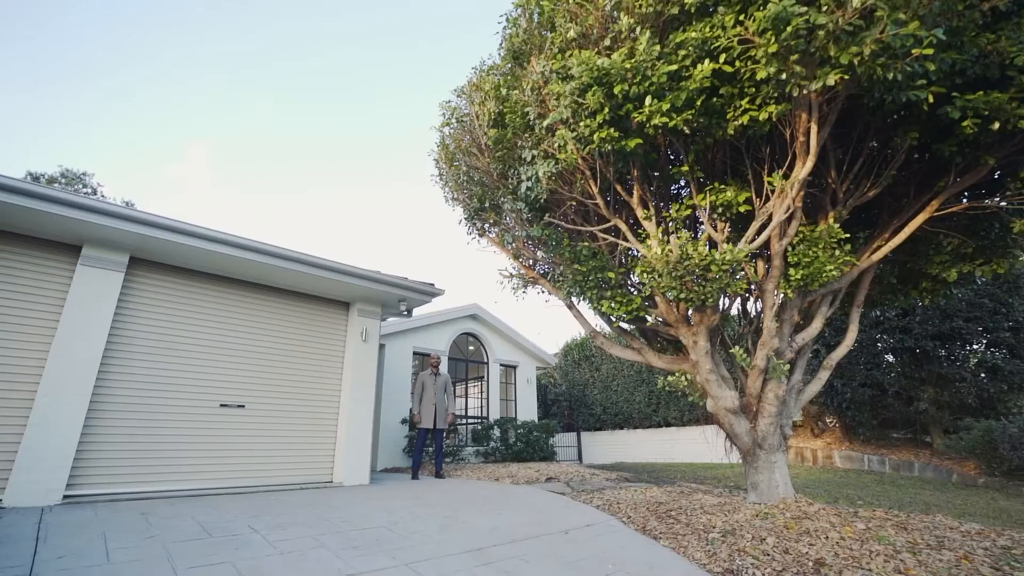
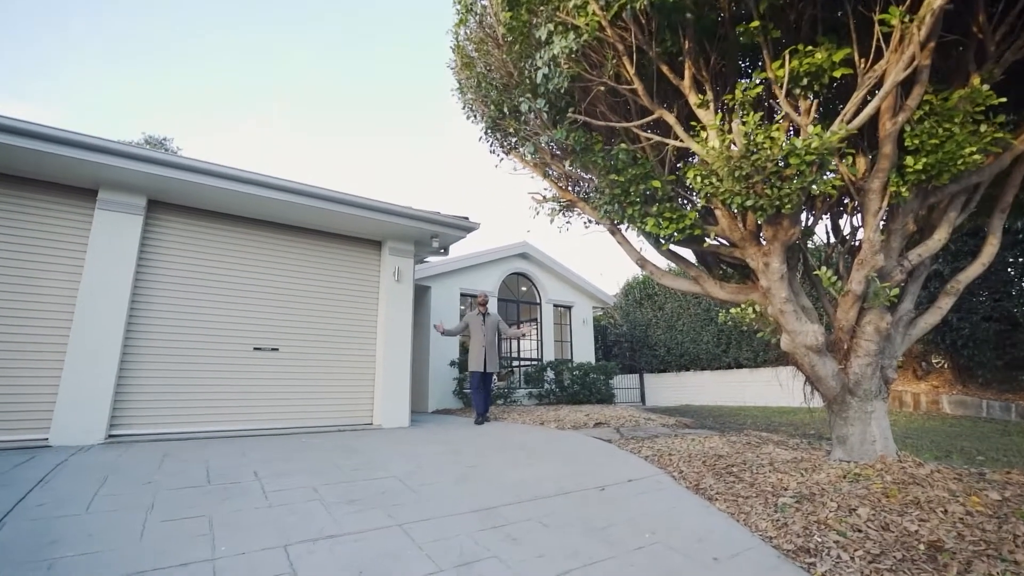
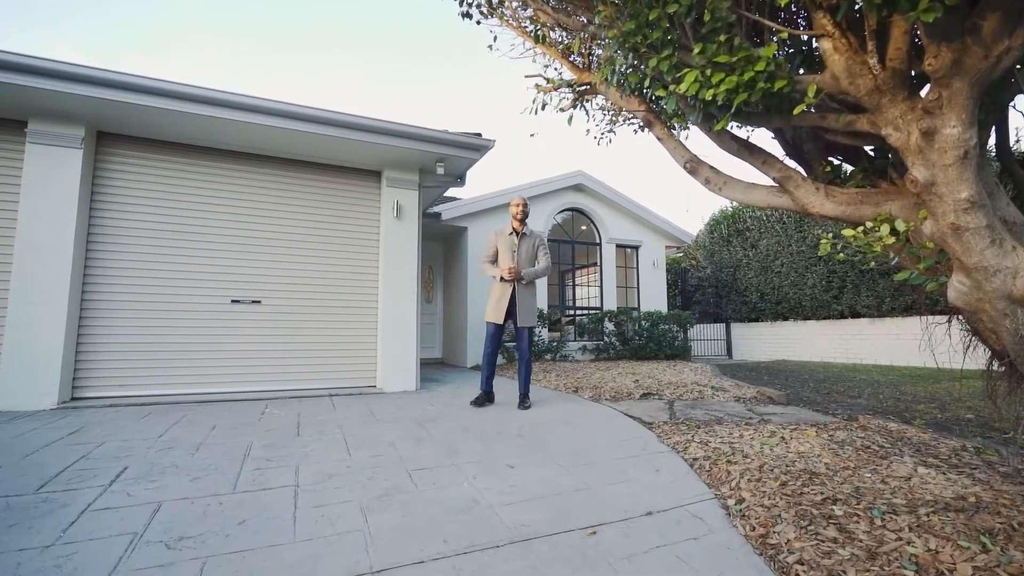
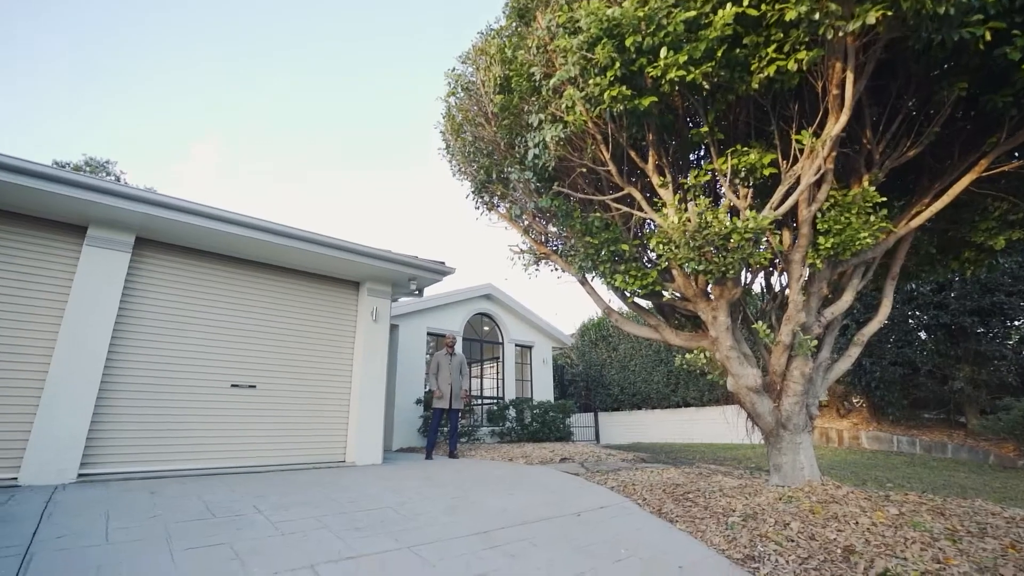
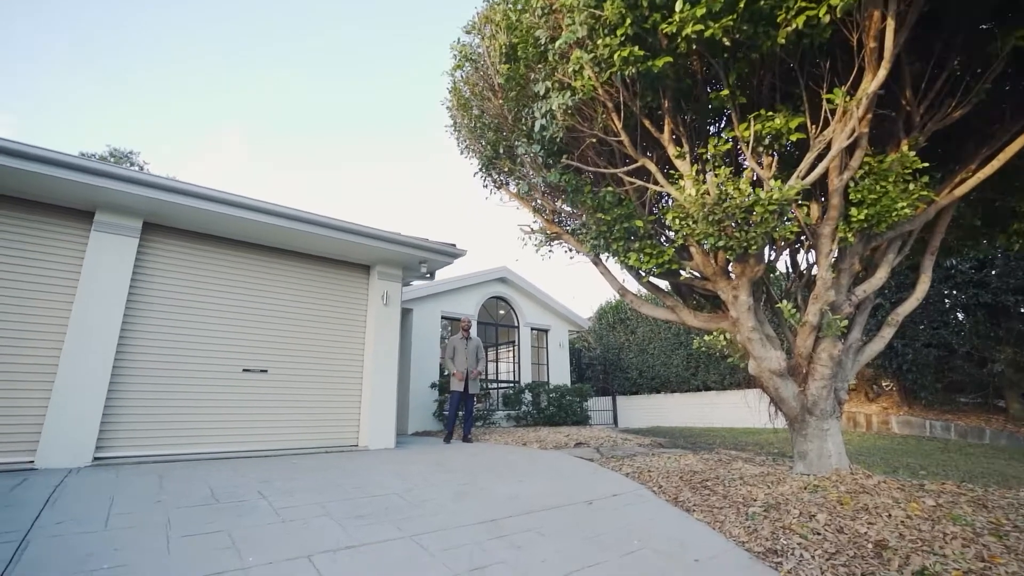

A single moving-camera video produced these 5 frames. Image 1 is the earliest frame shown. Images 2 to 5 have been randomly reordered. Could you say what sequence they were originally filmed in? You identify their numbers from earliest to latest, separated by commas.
4, 5, 2, 3
